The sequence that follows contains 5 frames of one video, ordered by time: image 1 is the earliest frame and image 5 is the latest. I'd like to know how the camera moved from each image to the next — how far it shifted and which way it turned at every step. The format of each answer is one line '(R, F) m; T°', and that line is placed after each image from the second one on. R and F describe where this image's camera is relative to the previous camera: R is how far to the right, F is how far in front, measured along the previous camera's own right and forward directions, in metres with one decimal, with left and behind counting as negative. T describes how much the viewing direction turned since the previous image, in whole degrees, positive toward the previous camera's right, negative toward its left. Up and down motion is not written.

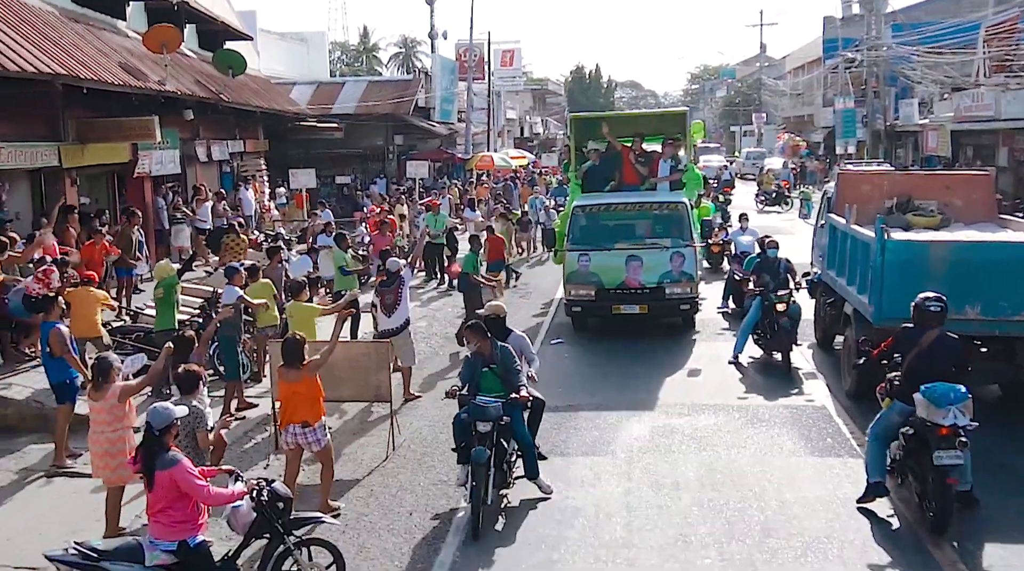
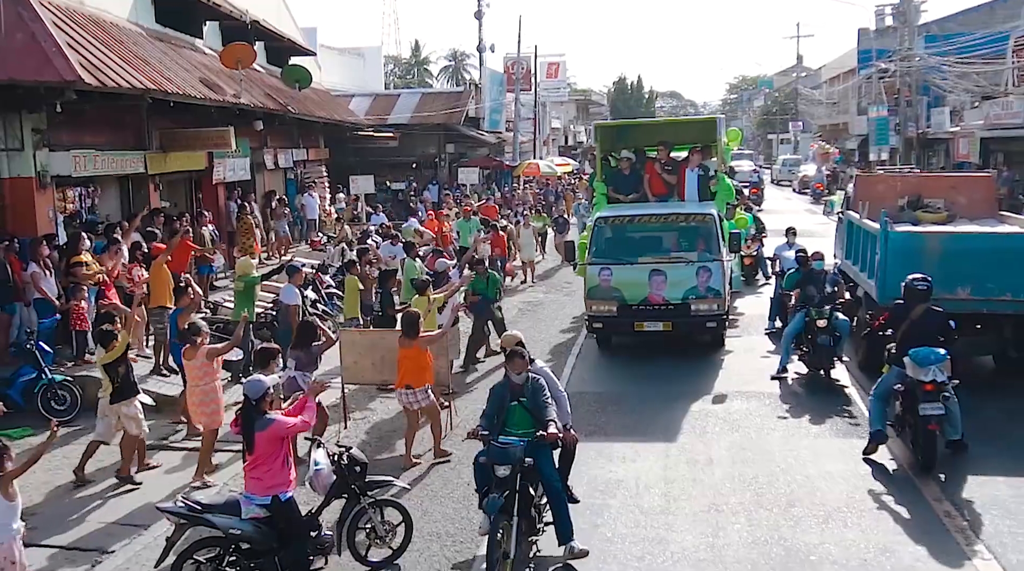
(-0.1, -0.8) m; -2°
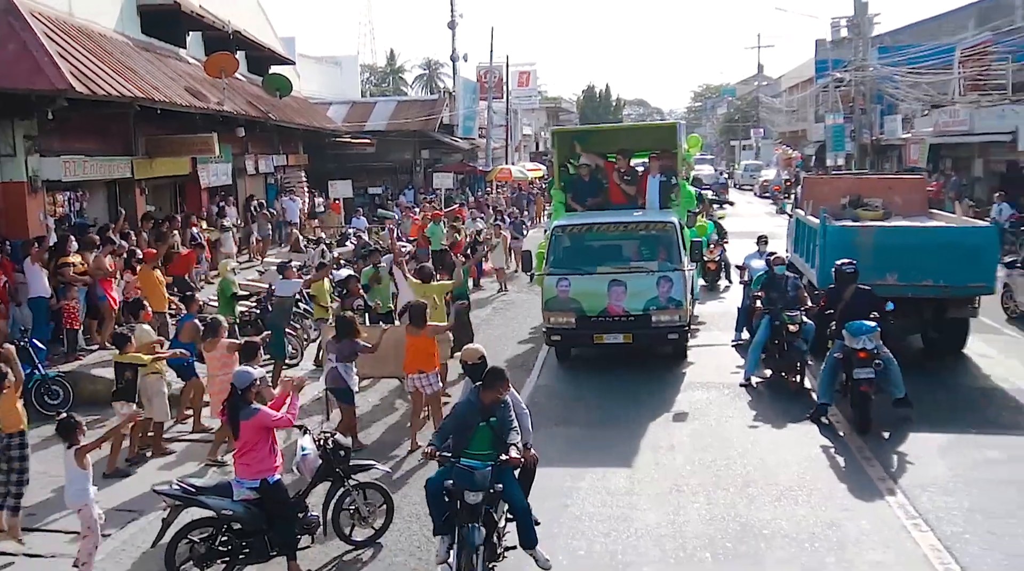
(0.0, -0.6) m; +2°
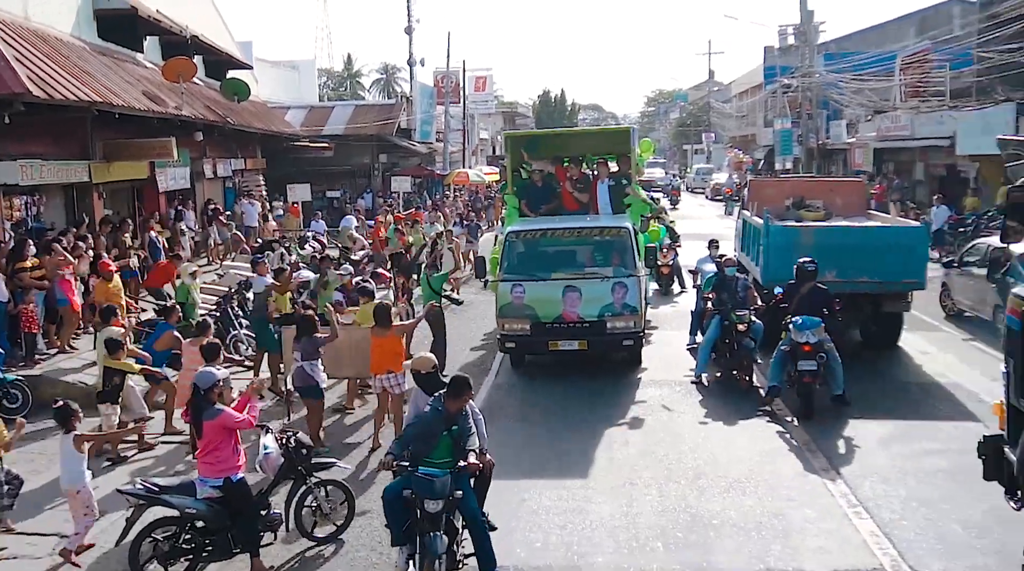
(0.0, -0.3) m; +3°
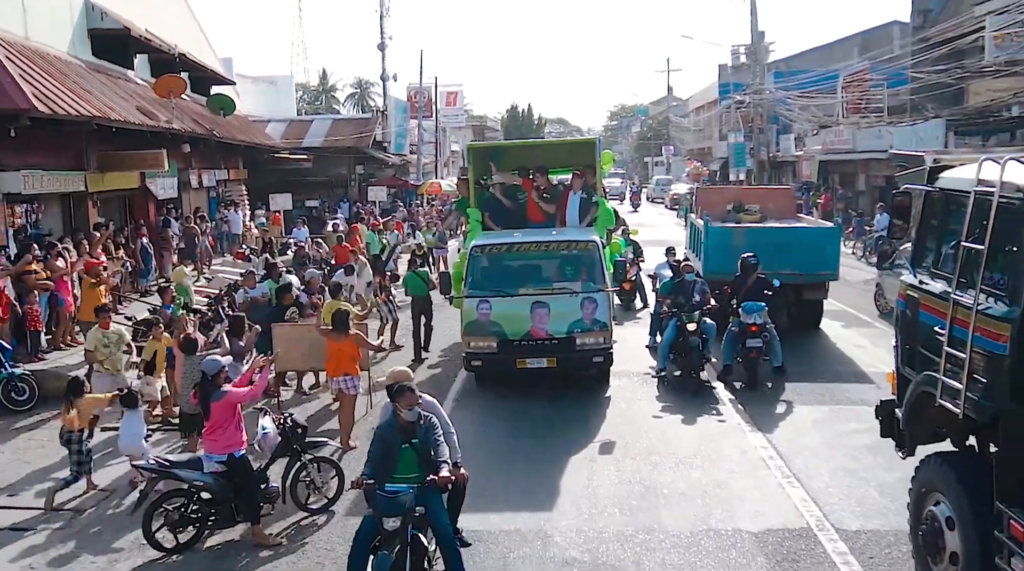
(0.0, -1.0) m; +2°
